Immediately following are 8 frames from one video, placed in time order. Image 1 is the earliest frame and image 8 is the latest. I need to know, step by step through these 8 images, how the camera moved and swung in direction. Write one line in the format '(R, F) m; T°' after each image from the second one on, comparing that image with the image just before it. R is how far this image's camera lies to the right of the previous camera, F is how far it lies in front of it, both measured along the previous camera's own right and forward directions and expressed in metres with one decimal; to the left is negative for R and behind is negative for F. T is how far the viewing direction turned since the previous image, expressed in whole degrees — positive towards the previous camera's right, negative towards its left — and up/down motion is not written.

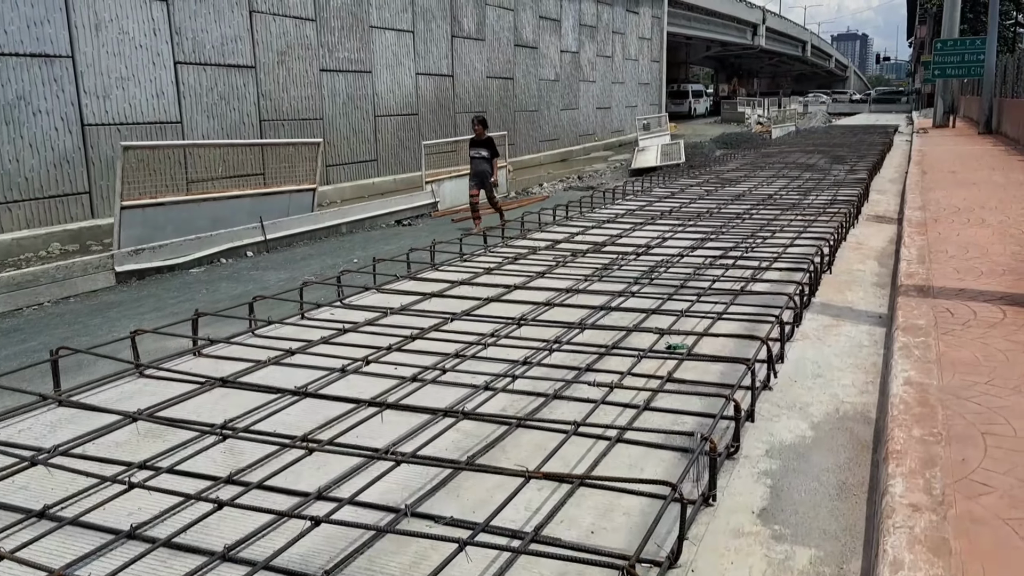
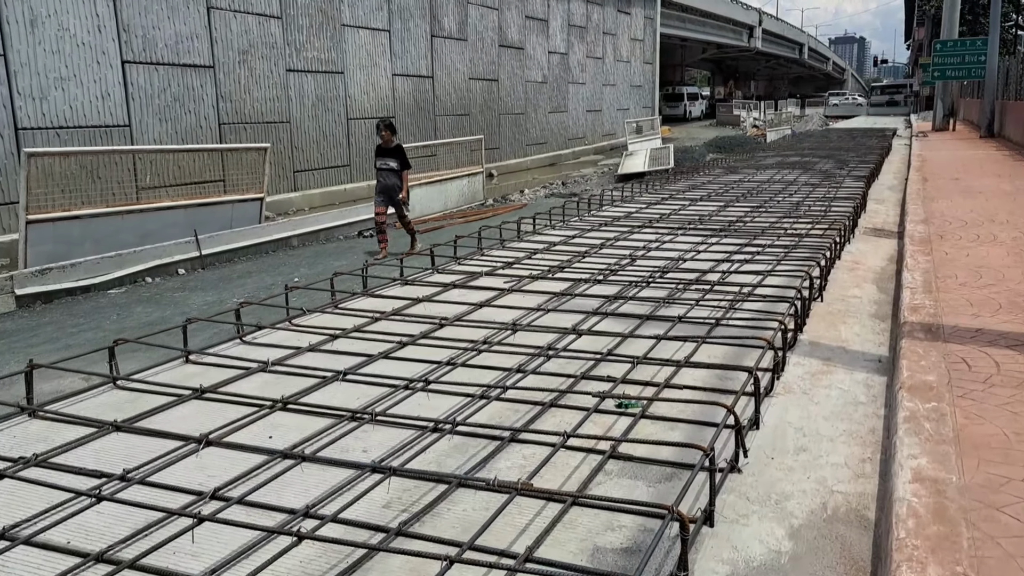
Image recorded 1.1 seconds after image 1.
(+0.3, +0.7) m; 0°
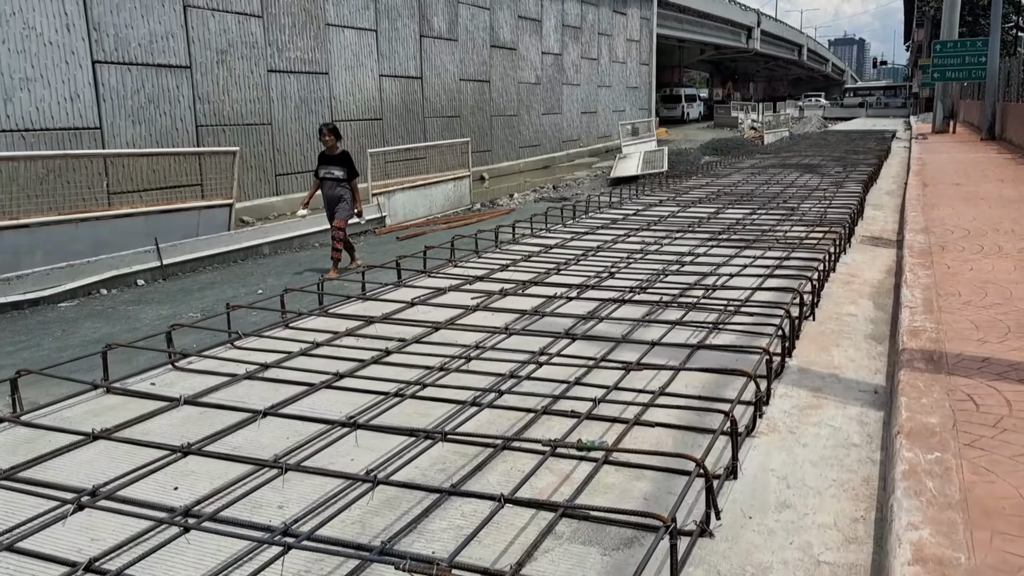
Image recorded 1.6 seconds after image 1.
(+0.2, +0.4) m; 0°
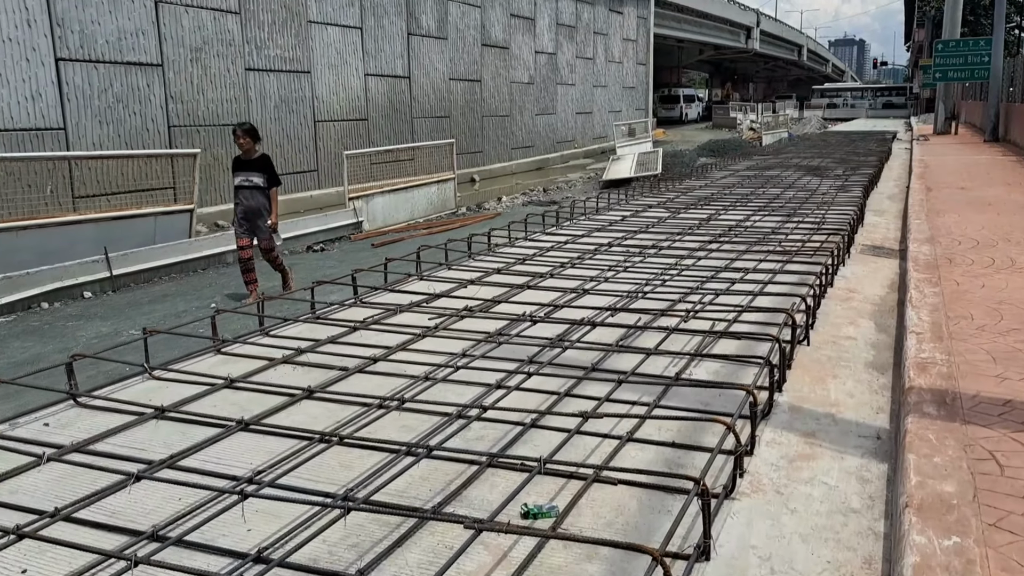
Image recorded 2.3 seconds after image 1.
(+0.2, +0.4) m; 0°
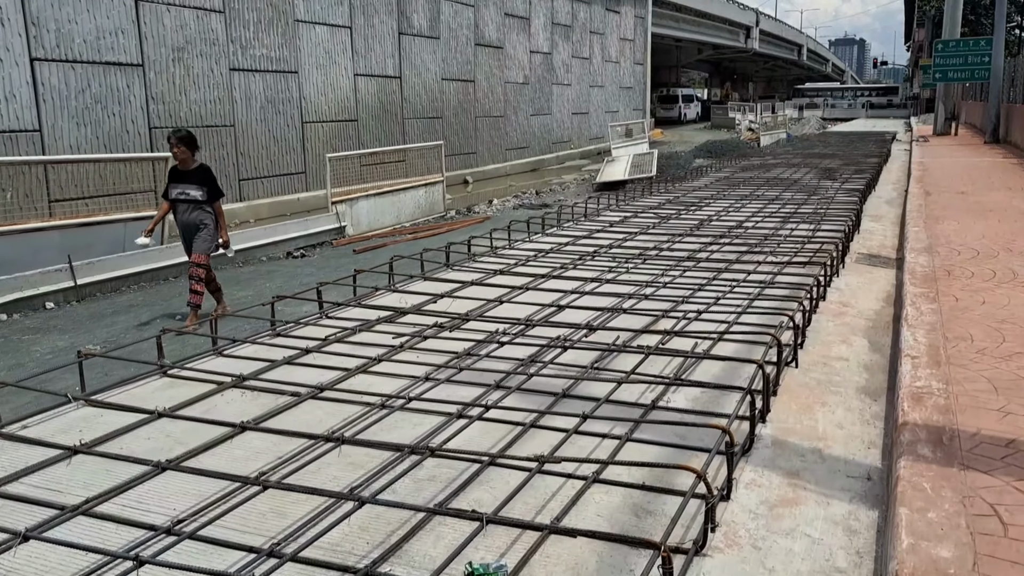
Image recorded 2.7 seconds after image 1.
(+0.1, +0.2) m; 0°
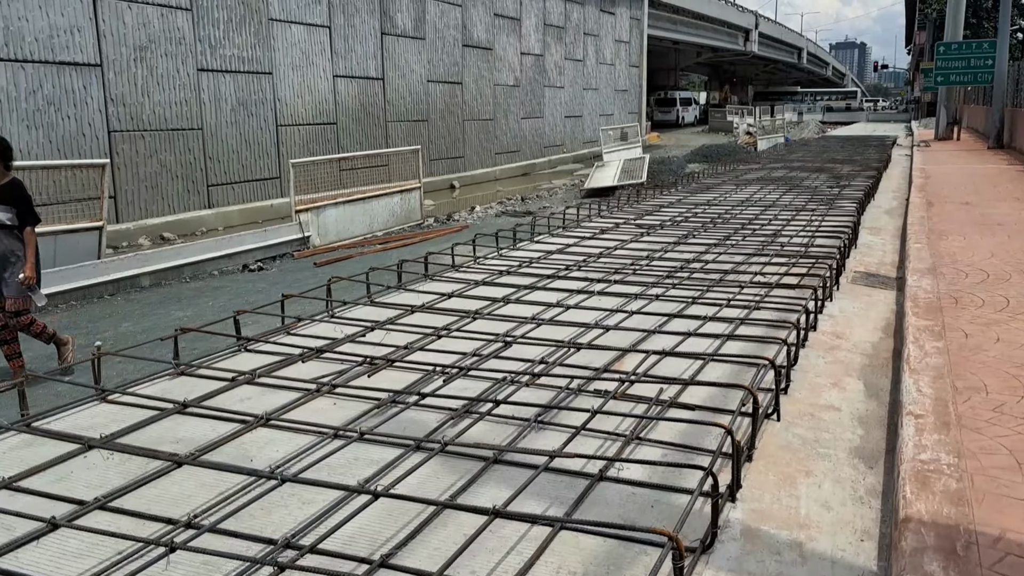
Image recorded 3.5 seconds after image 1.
(+0.3, +0.6) m; 0°
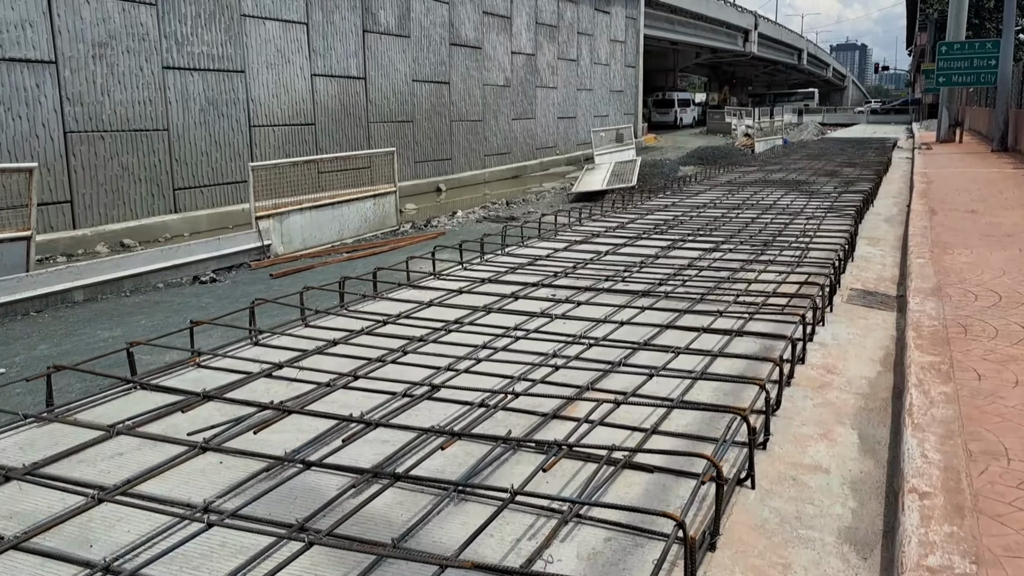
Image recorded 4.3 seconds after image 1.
(+0.3, +0.5) m; 0°
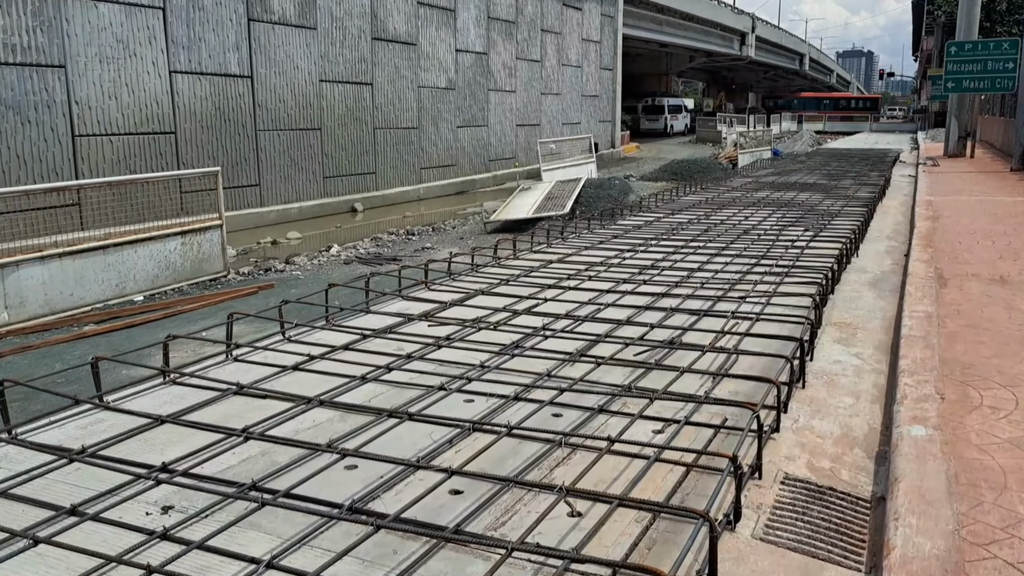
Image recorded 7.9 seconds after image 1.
(+1.4, +2.5) m; 0°
